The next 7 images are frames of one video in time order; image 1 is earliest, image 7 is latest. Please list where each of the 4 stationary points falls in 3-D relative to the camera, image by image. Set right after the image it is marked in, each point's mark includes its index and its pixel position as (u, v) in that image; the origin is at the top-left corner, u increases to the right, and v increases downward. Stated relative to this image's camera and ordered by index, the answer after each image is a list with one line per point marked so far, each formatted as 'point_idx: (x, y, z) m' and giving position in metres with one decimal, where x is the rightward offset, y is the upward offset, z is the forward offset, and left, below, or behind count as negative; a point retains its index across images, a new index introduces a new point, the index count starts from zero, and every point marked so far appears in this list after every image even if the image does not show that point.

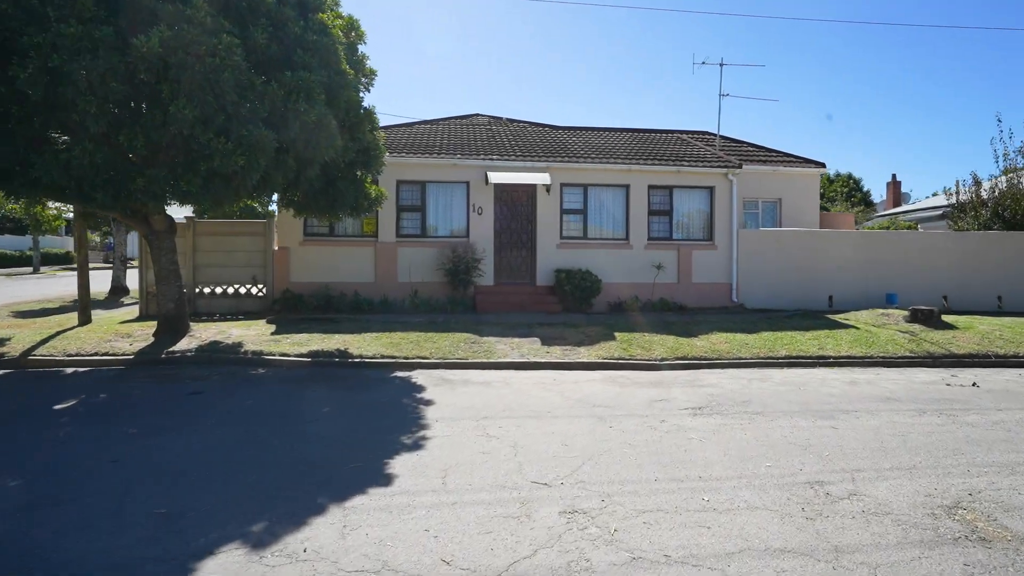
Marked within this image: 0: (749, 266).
0: (+7.4, +0.7, +17.8) m
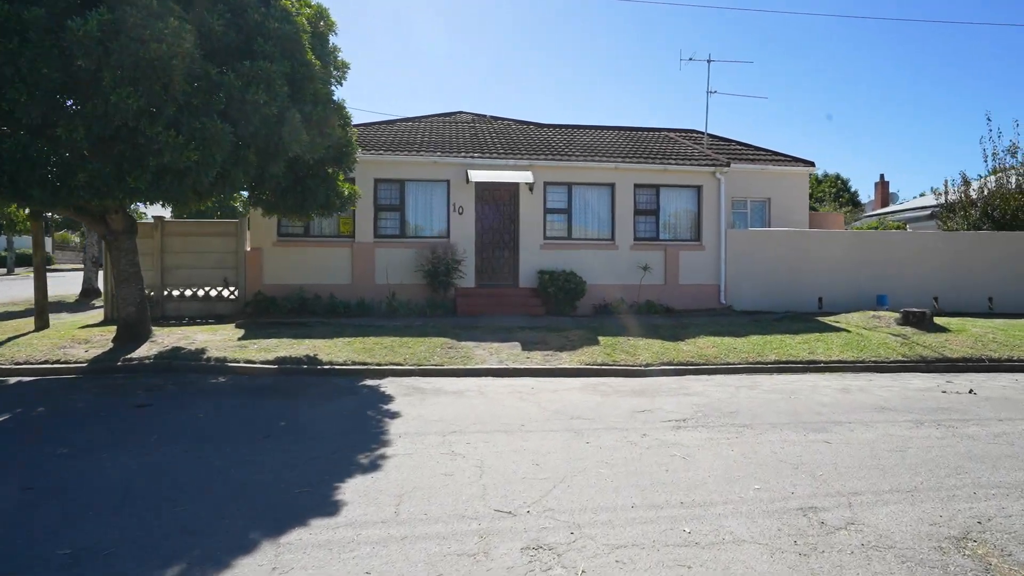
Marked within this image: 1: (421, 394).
0: (+6.9, +0.6, +17.4) m
1: (-1.4, -1.7, +8.8) m
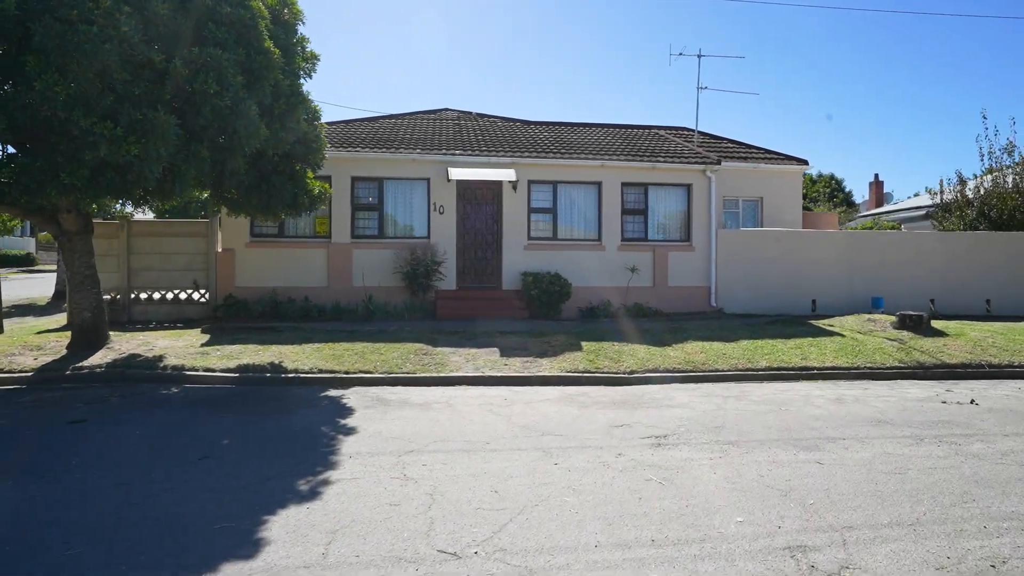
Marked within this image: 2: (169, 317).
0: (+6.4, +0.6, +16.8) m
1: (-1.9, -1.7, +8.2) m
2: (-9.0, -0.8, +15.0) m
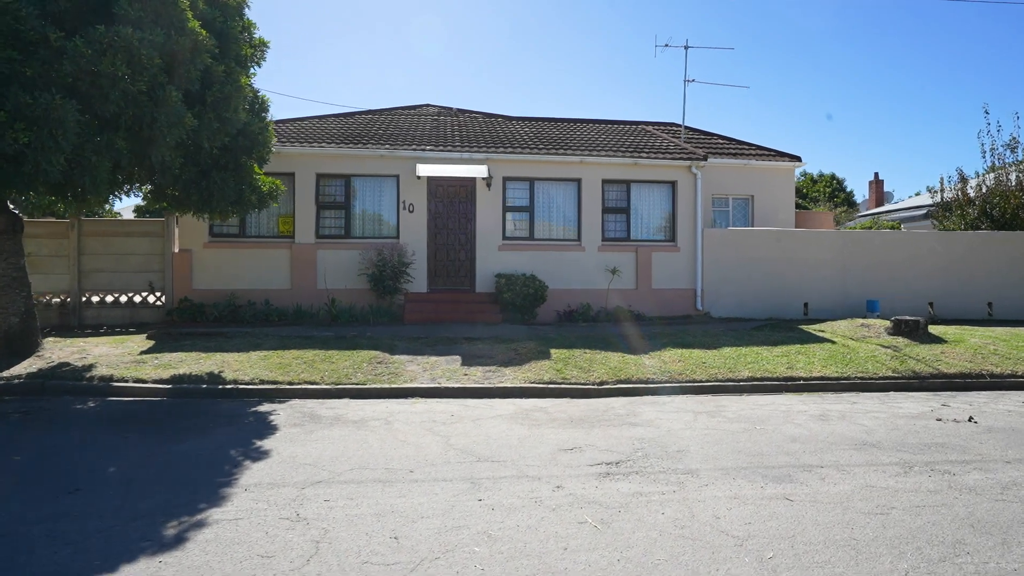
0: (+5.7, +0.5, +15.9) m
1: (-2.6, -1.8, +7.4) m
2: (-9.8, -0.8, +14.2) m
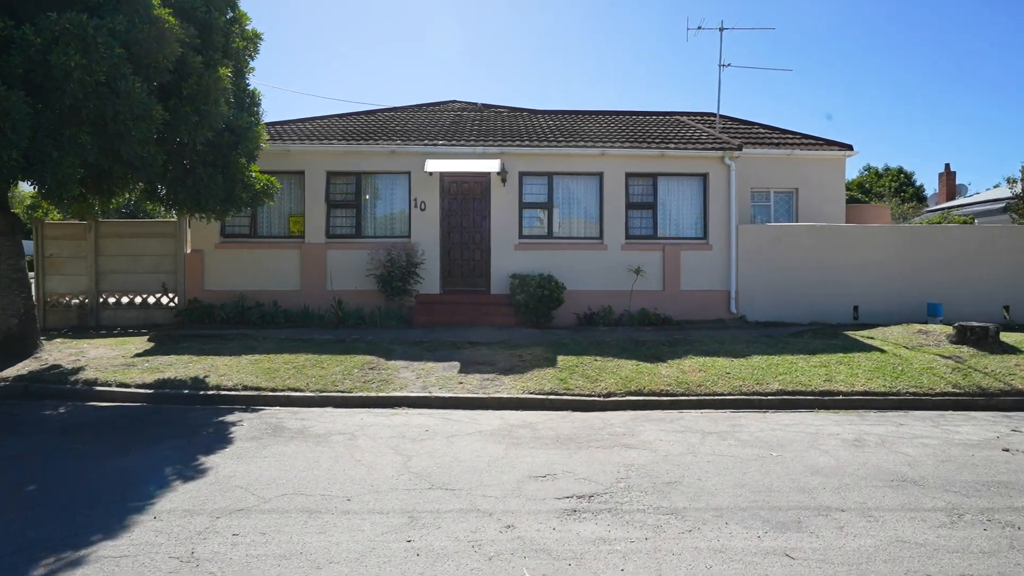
0: (+6.1, +0.5, +14.6) m
1: (-2.9, -1.8, +6.8) m
2: (-9.4, -0.9, +14.2) m
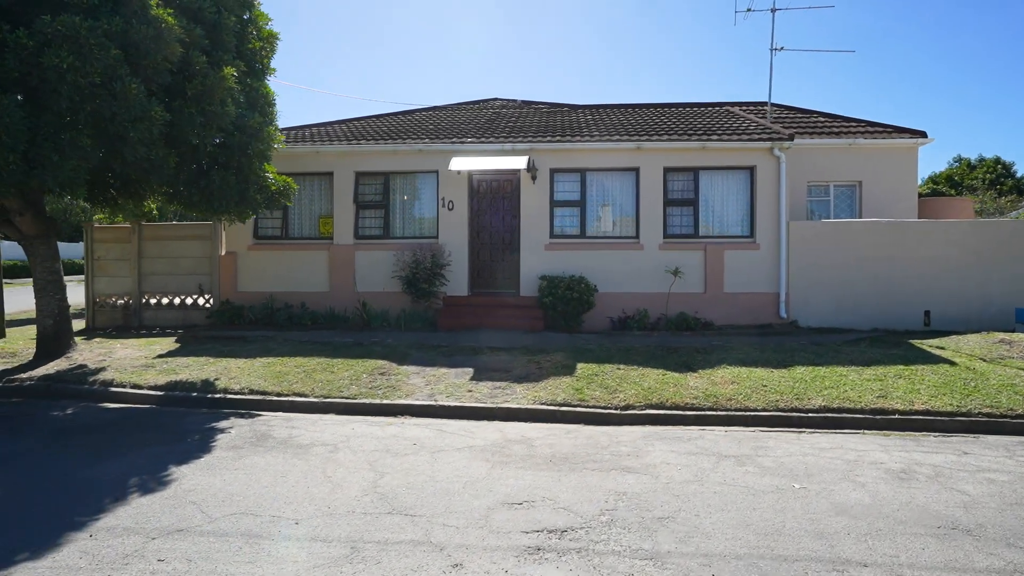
0: (+6.8, +0.4, +13.3) m
1: (-3.0, -1.8, +6.5) m
2: (-8.7, -0.9, +14.6) m
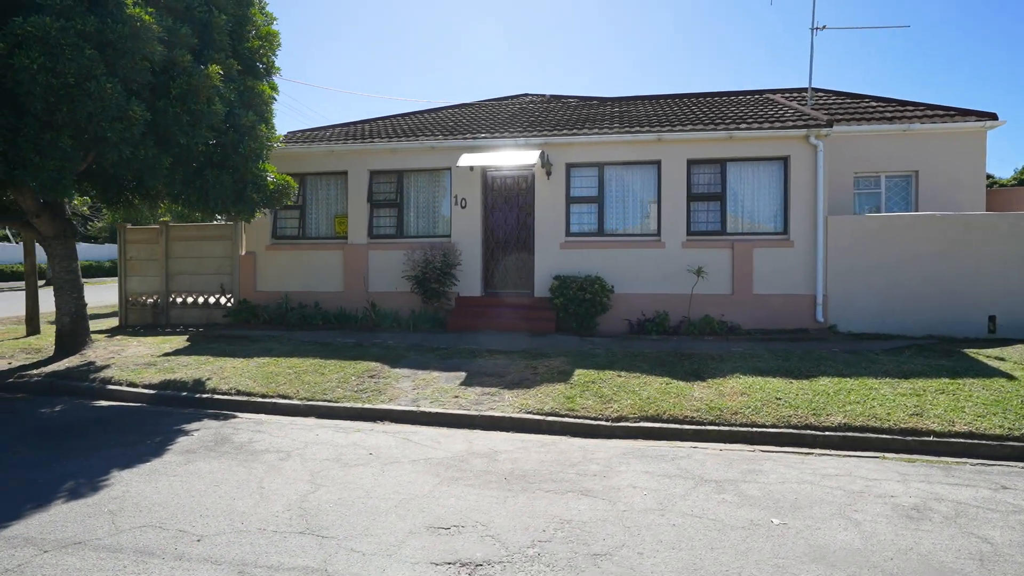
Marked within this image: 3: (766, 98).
0: (+7.1, +0.4, +12.0) m
1: (-3.4, -1.8, +6.3) m
2: (-8.2, -0.9, +14.9) m
3: (+6.9, +5.2, +15.5) m
